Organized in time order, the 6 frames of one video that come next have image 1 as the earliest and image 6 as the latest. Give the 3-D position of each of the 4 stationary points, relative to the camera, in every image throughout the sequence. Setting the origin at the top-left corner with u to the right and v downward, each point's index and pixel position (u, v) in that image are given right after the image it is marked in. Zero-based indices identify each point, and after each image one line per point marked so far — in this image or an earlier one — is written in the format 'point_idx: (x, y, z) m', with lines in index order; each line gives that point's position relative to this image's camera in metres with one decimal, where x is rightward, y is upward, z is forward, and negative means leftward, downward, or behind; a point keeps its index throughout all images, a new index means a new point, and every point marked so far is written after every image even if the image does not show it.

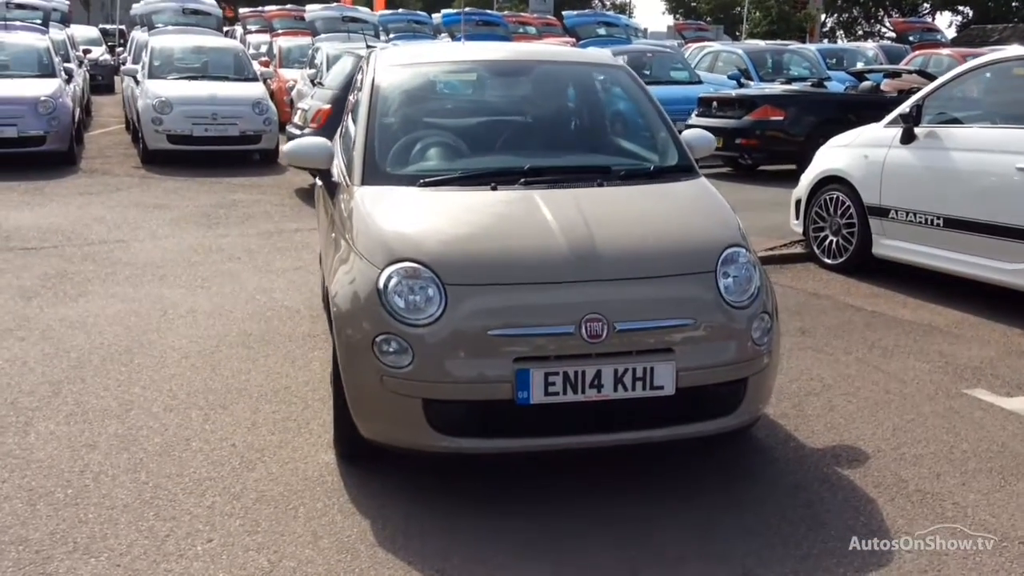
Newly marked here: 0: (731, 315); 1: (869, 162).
0: (+0.9, -0.1, +4.4) m
1: (+2.5, +0.9, +7.7) m
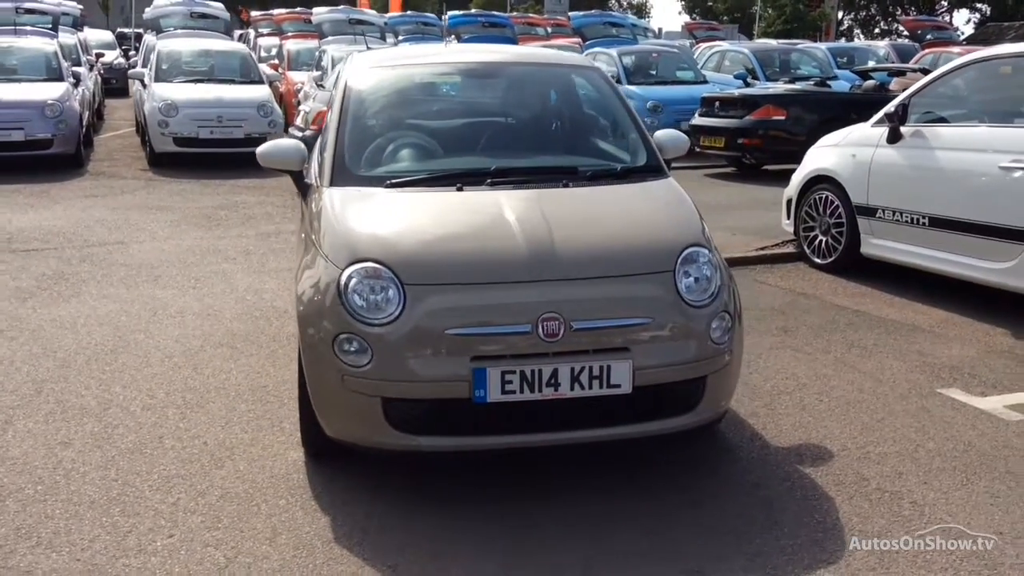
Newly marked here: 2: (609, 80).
0: (+0.7, -0.1, +4.5) m
1: (+2.4, +0.9, +7.7) m
2: (+0.5, +1.1, +6.0) m
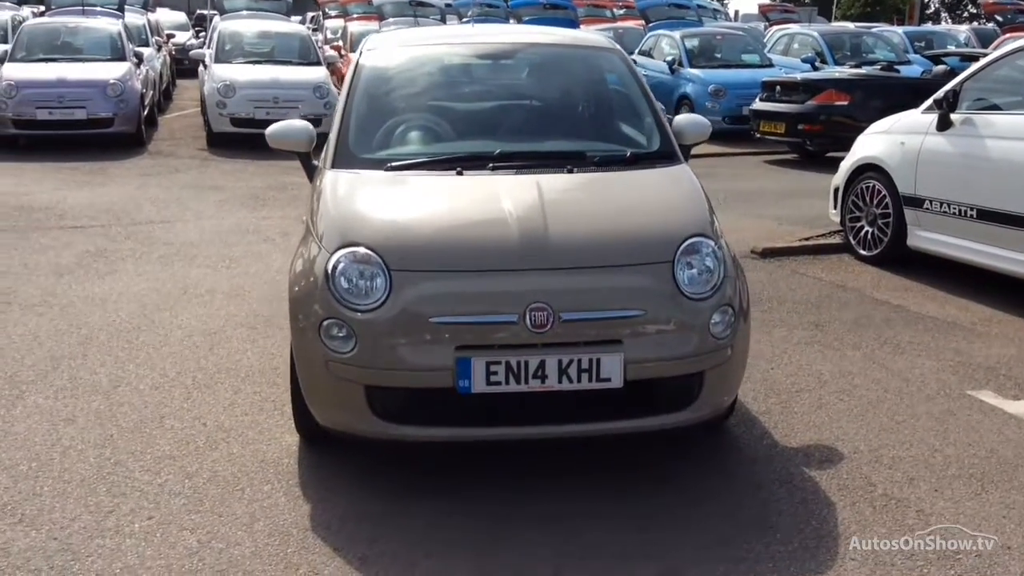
0: (+0.7, -0.1, +4.3) m
1: (+2.6, +0.9, +7.4) m
2: (+0.6, +1.2, +5.8) m
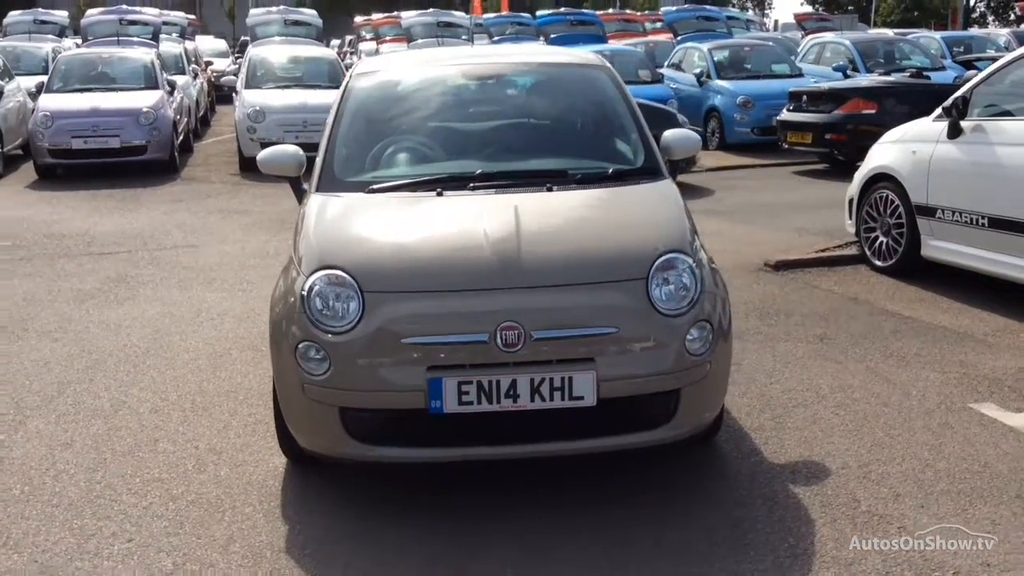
0: (+0.6, -0.1, +4.3) m
1: (+2.7, +0.8, +7.3) m
2: (+0.5, +1.1, +5.8) m
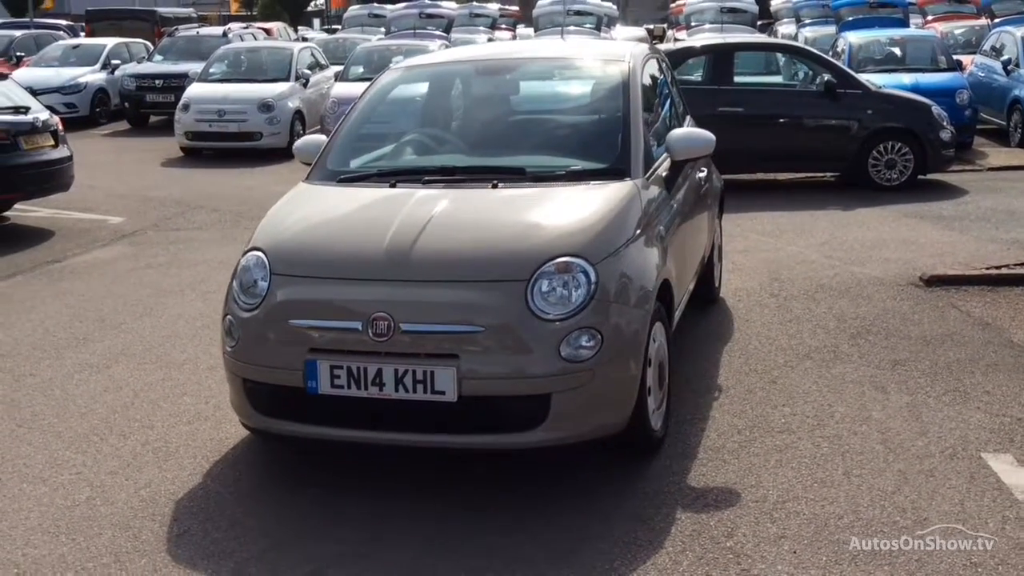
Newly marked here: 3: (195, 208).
0: (+0.1, -0.1, +4.2) m
1: (+3.2, +0.7, +6.1) m
2: (+0.7, +1.1, +5.6) m
3: (-3.1, +0.8, +11.0) m
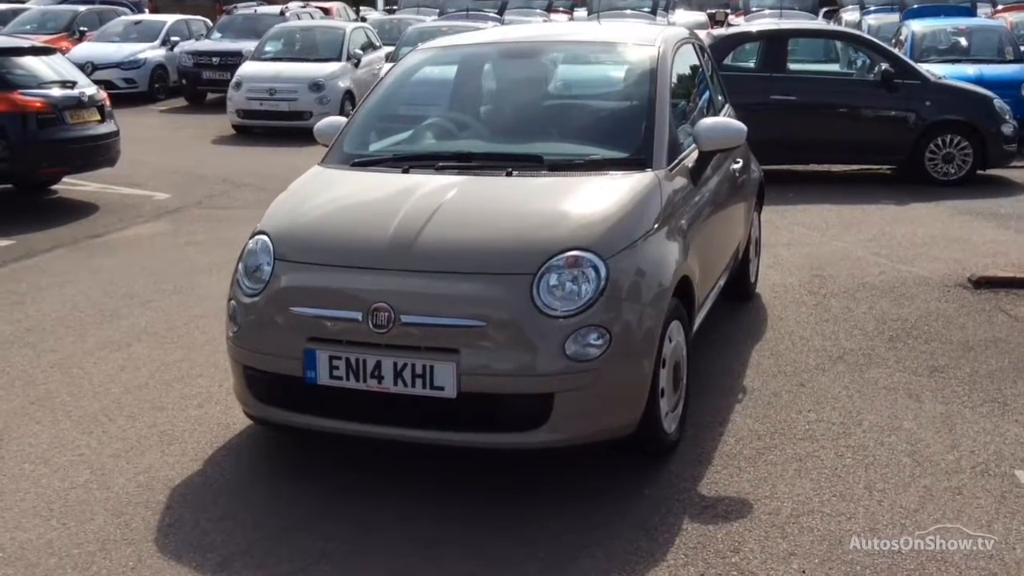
0: (+0.1, -0.1, +4.0) m
1: (+3.3, +0.6, +5.8) m
2: (+0.8, +1.1, +5.4) m
3: (-2.7, +1.0, +11.0) m
